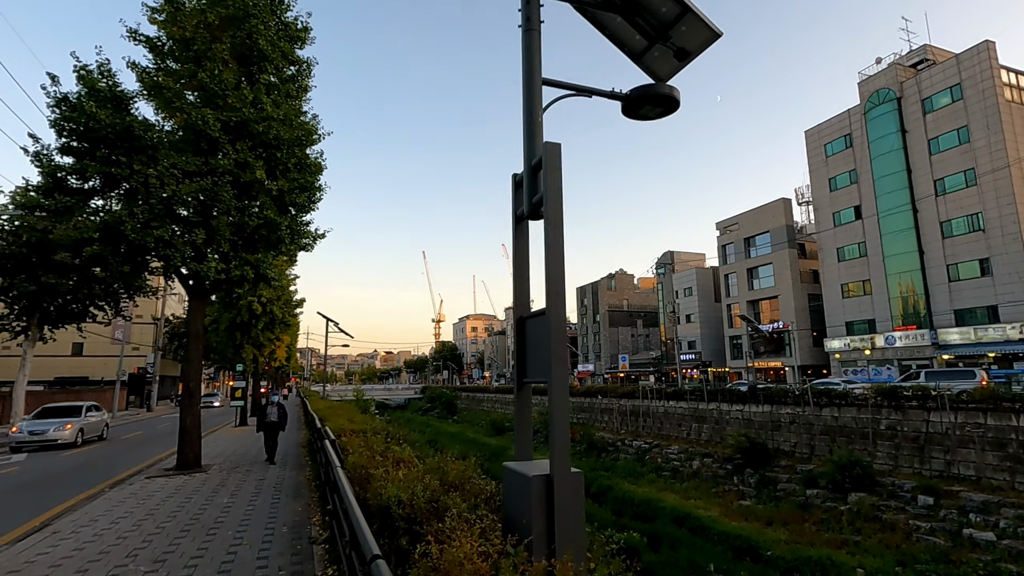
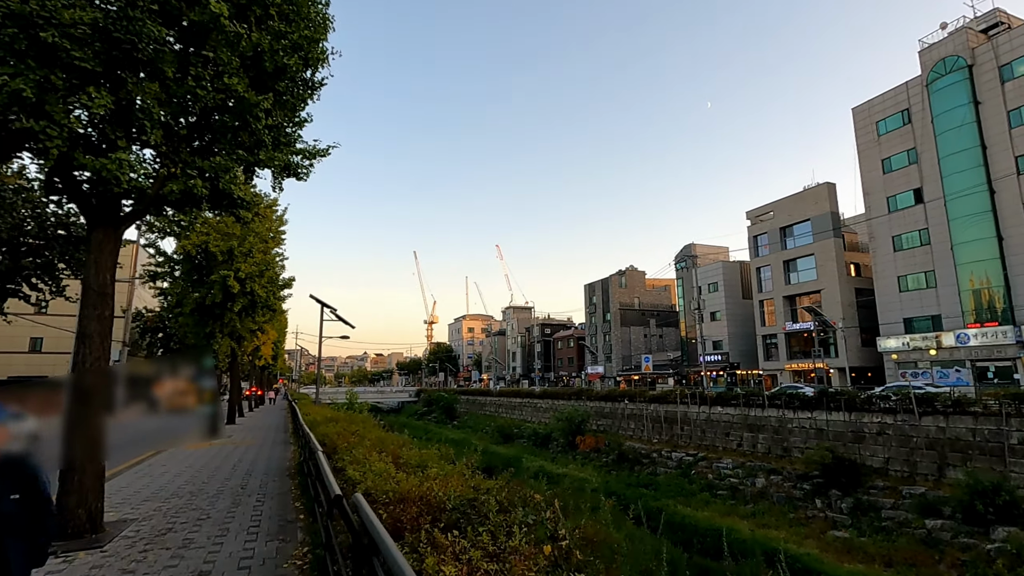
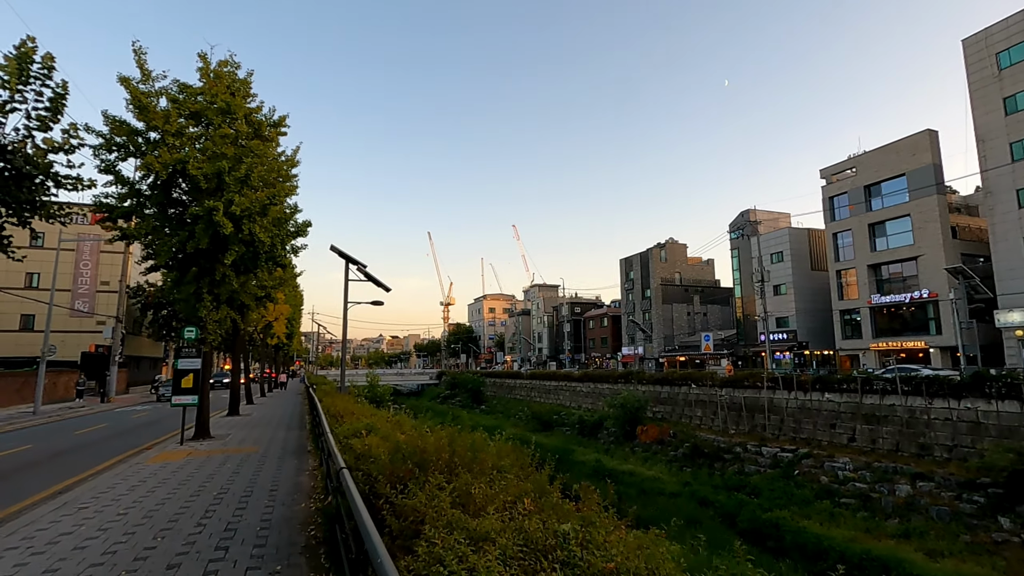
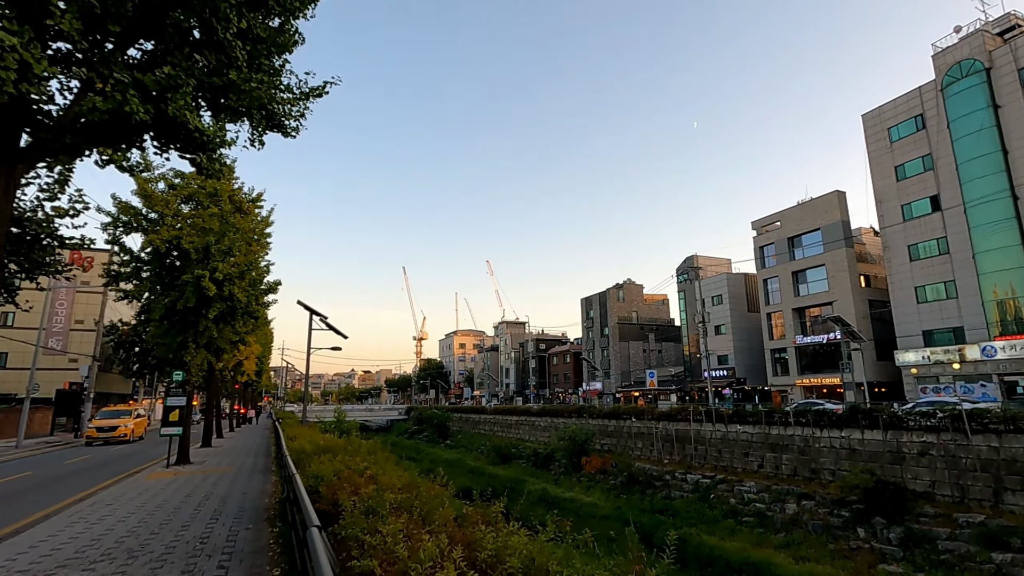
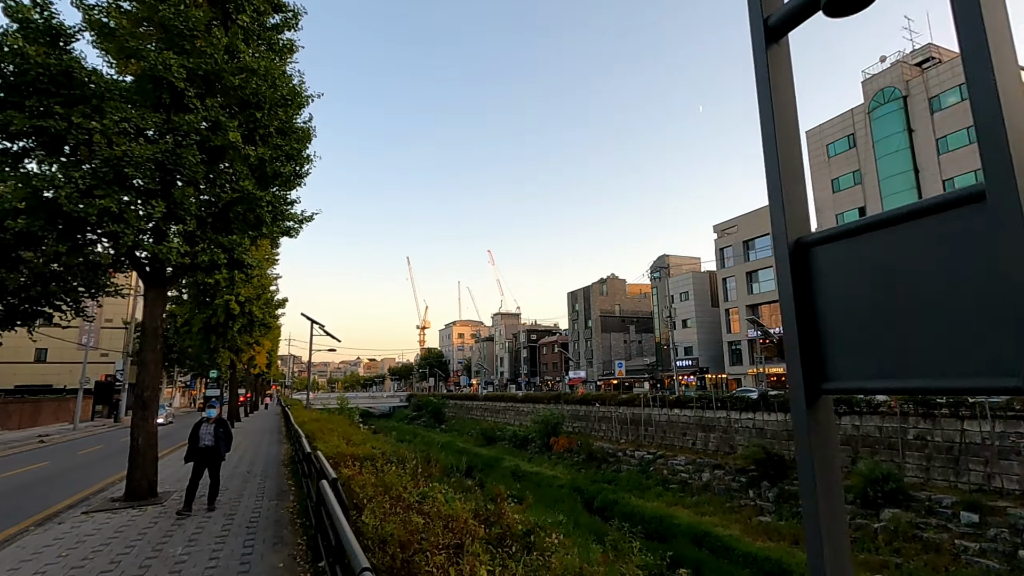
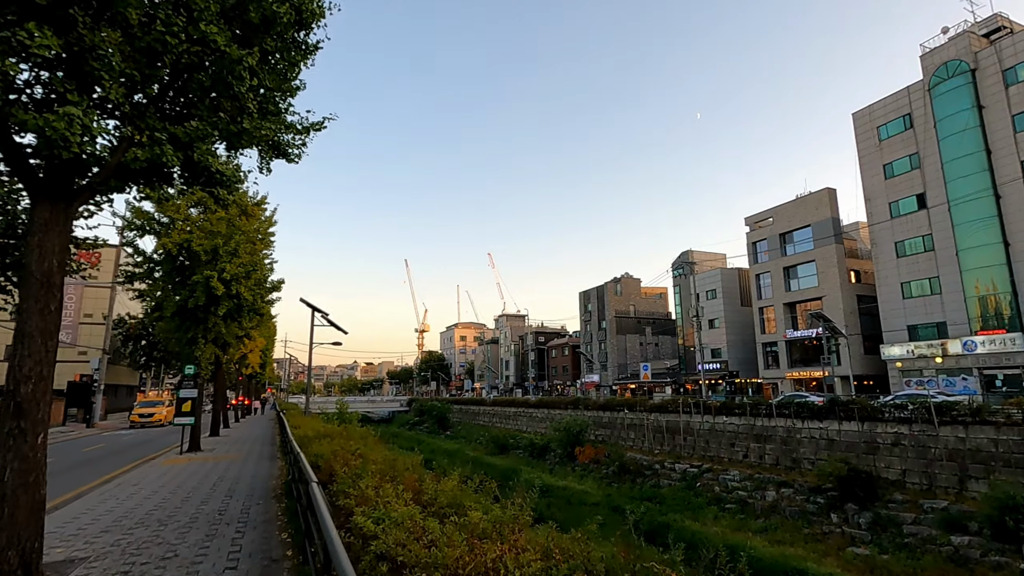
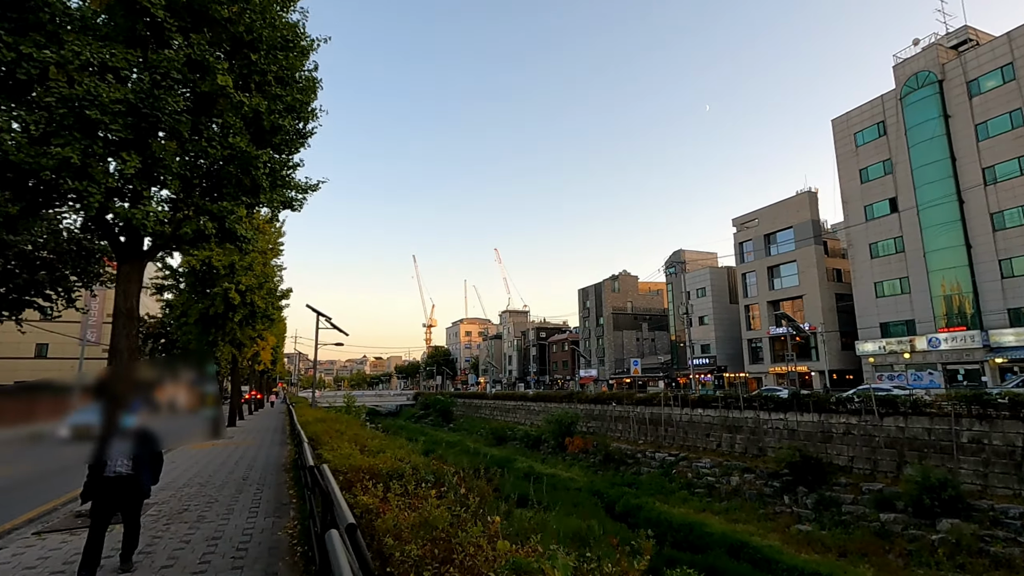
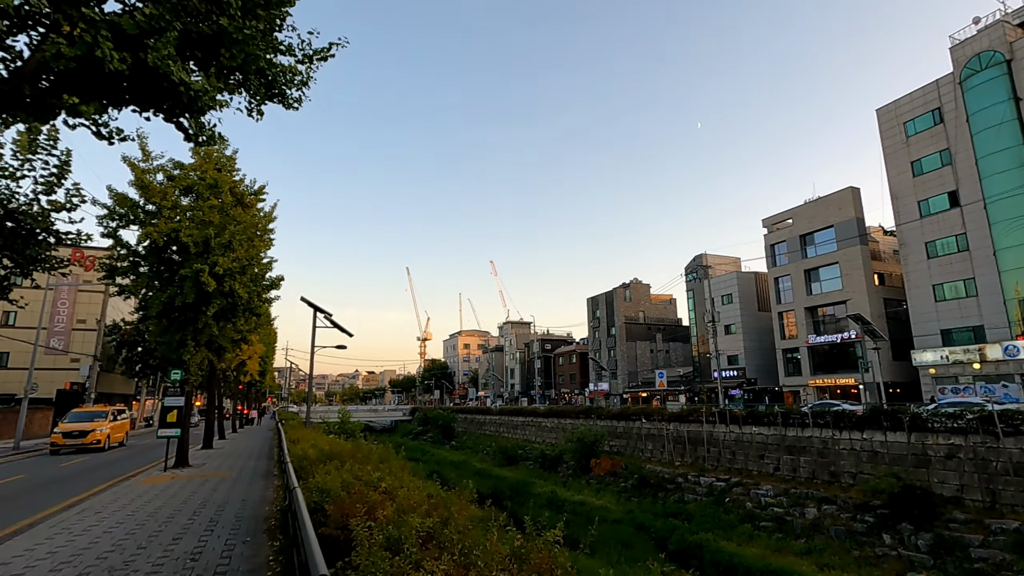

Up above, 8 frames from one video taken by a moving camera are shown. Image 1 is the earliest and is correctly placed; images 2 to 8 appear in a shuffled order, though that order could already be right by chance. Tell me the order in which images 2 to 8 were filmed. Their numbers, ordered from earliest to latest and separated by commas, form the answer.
5, 7, 2, 6, 4, 8, 3
